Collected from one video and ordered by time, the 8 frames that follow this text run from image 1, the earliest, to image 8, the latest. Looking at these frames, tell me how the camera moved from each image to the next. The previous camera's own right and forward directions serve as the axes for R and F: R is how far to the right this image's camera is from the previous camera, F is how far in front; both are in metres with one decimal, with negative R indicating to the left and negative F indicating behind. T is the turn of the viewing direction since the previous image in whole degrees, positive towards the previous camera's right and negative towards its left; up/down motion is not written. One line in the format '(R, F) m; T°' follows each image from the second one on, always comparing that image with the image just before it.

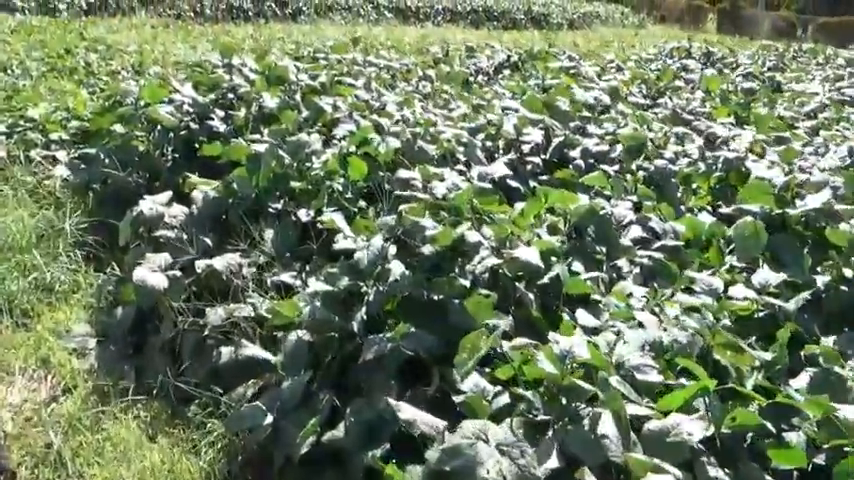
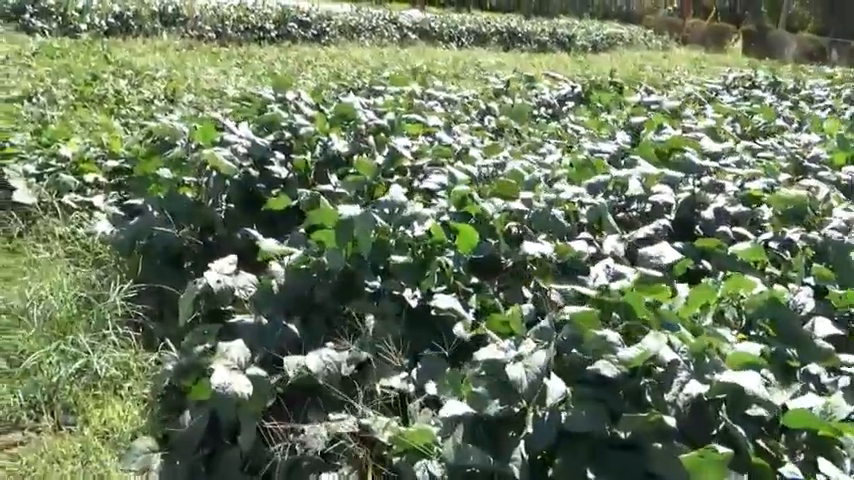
(-0.4, +0.5) m; 0°
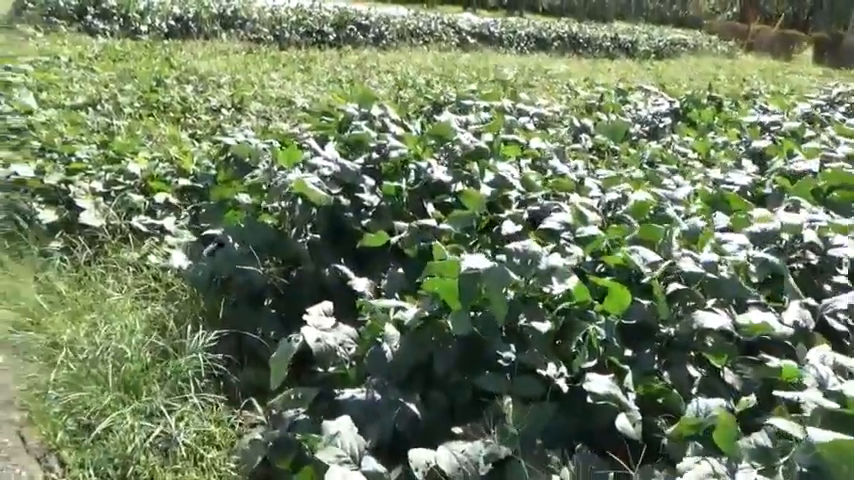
(-0.3, +0.4) m; -3°
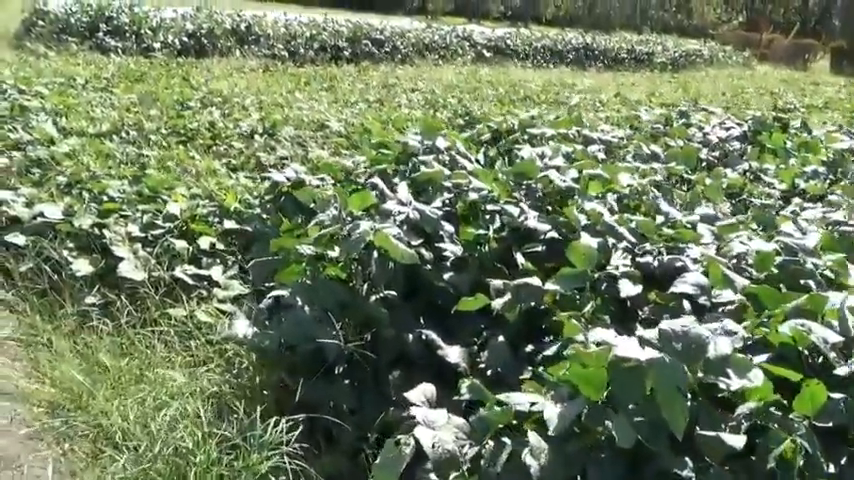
(-0.4, +0.4) m; 0°
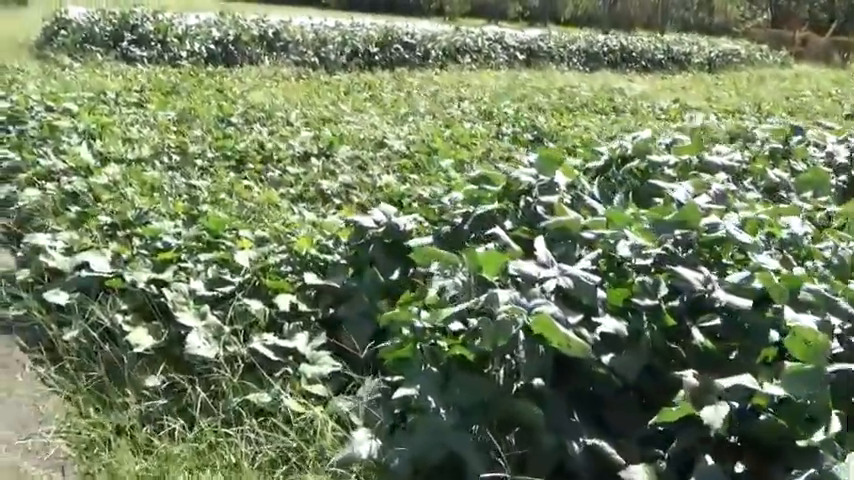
(-0.5, +0.6) m; -1°
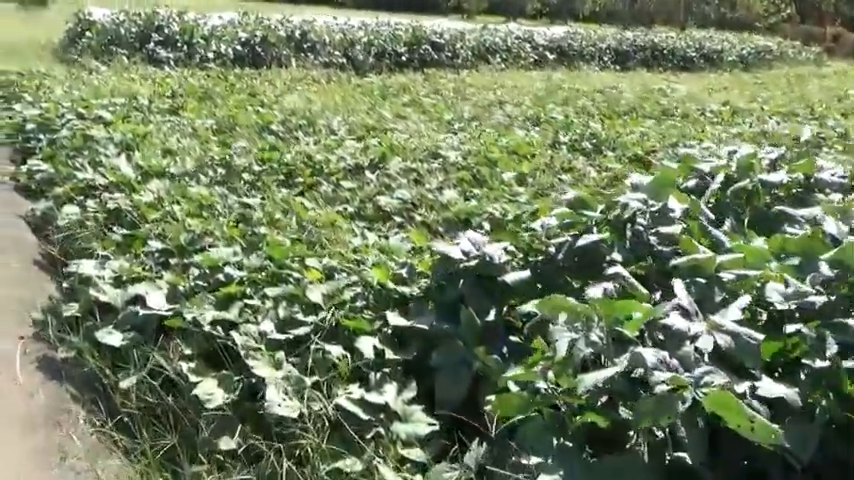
(-0.3, +0.4) m; -1°
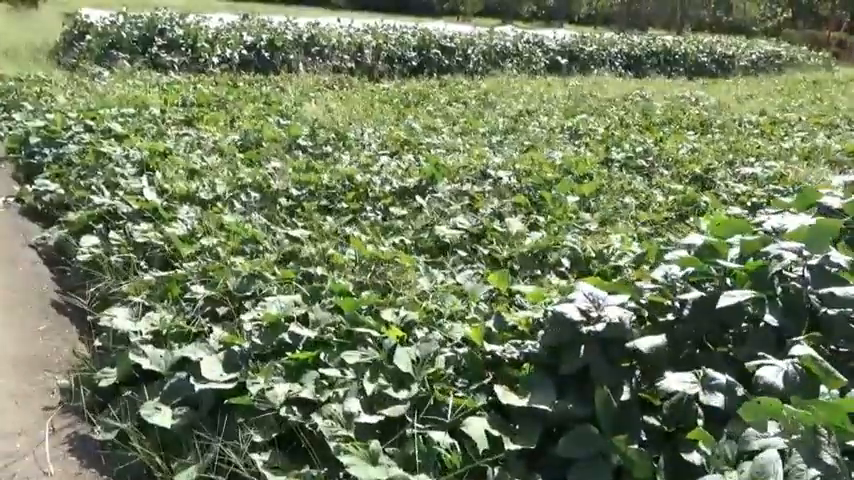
(-0.4, +0.5) m; +1°
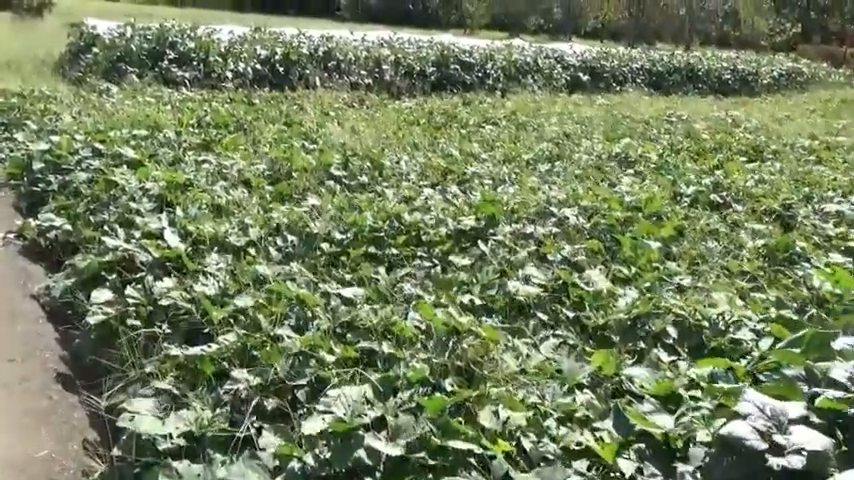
(-0.3, +0.6) m; 0°
